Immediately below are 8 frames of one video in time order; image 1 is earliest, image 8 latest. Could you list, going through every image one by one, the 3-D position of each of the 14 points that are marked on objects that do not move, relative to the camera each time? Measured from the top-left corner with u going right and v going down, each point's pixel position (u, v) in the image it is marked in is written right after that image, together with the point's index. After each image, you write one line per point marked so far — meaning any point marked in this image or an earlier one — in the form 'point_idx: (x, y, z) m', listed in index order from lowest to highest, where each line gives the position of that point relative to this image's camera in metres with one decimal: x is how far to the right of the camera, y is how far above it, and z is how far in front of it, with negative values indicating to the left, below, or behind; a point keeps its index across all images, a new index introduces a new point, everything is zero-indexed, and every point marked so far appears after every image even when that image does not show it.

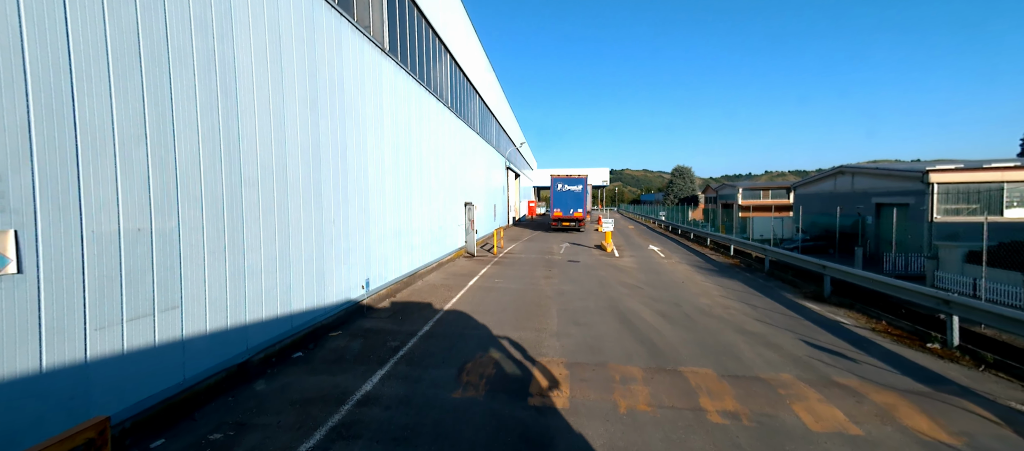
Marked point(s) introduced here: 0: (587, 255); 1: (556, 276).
0: (+3.2, -1.3, +15.6) m
1: (+1.4, -1.6, +11.2) m
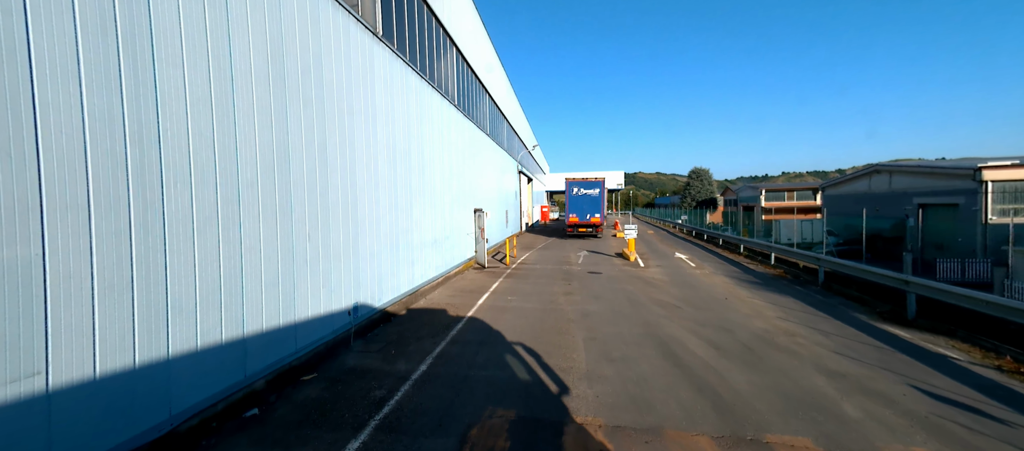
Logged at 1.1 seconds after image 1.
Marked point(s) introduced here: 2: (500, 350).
0: (+3.7, -1.6, +14.1) m
1: (+1.8, -1.8, +9.8) m
2: (-0.2, -2.0, +6.0) m
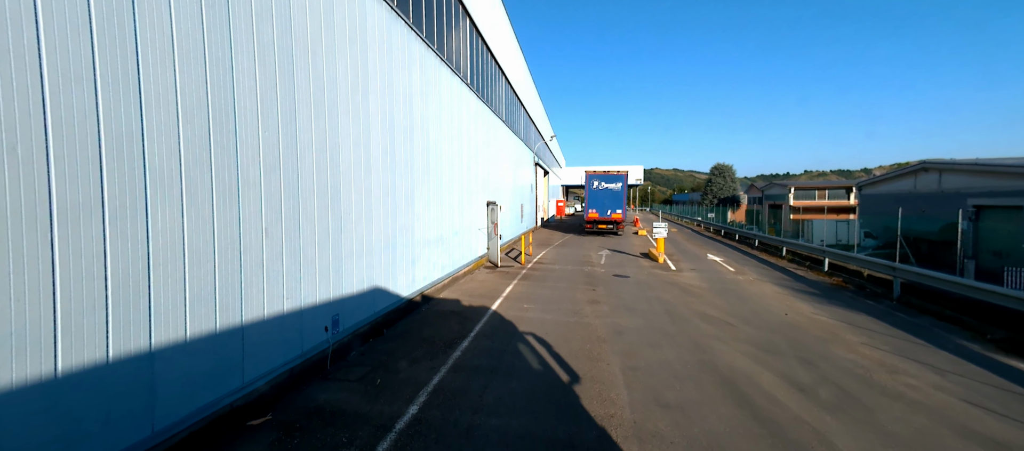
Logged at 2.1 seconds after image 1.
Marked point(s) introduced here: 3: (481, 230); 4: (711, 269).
0: (+4.2, -1.5, +12.6) m
1: (+2.1, -1.7, +8.4) m
2: (0.0, -2.0, +4.7) m
3: (-1.1, -0.2, +13.8) m
4: (+6.7, -1.5, +12.4) m
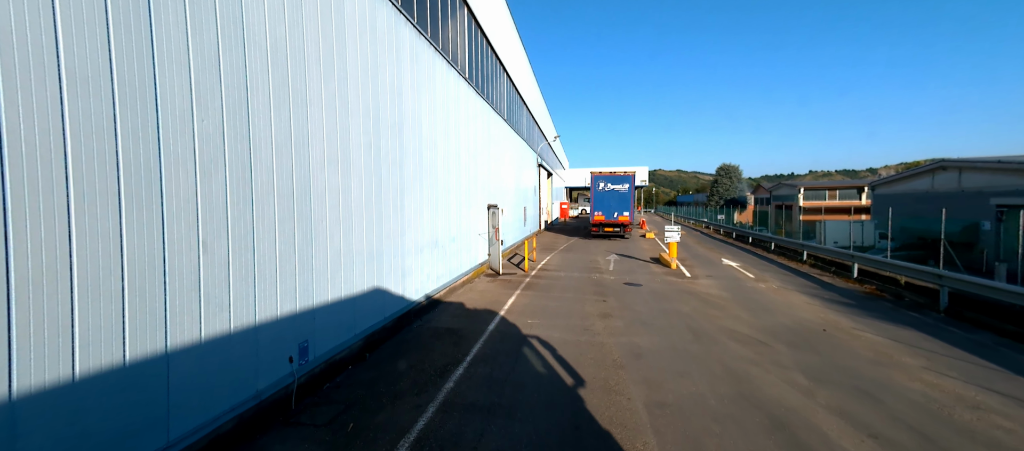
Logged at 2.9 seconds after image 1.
0: (+4.3, -1.6, +11.8) m
1: (+2.2, -1.8, +7.5) m
2: (+0.1, -2.1, +3.8) m
3: (-1.1, -0.4, +13.0) m
4: (+6.8, -1.6, +11.5) m
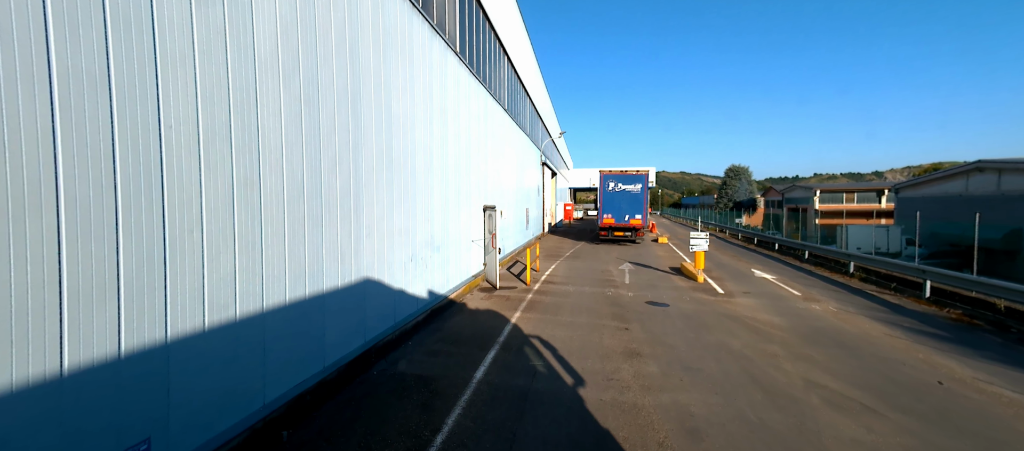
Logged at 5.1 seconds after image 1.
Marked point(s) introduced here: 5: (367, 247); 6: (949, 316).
0: (+4.3, -1.8, +9.9) m
1: (+2.1, -2.0, +5.7) m
2: (0.0, -2.2, +2.0) m
3: (-1.1, -0.5, +11.2) m
4: (+6.8, -1.7, +9.7) m
5: (-2.1, -0.3, +5.5) m
6: (+9.1, -1.9, +7.7) m
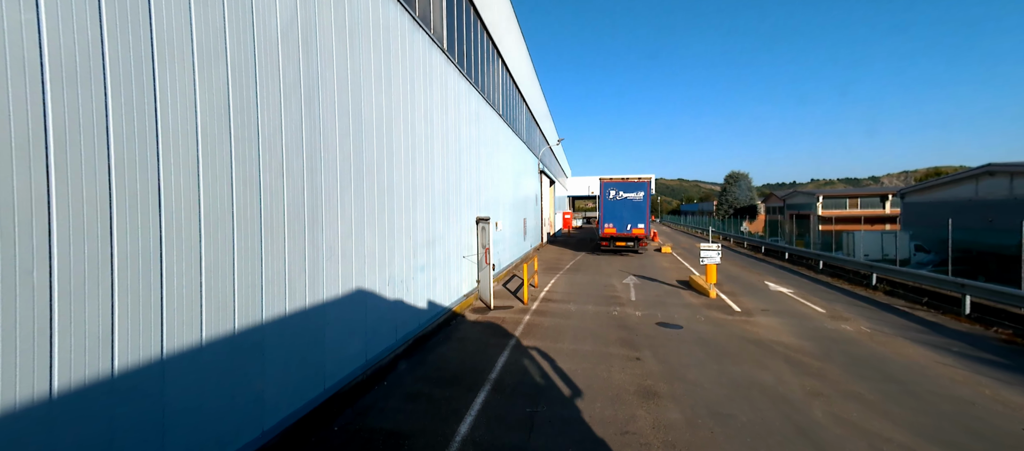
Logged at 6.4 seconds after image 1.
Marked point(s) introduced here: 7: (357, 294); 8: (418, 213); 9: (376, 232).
0: (+4.2, -2.0, +9.0) m
1: (+2.0, -2.2, +4.8) m
2: (-0.1, -2.3, +1.1) m
3: (-1.2, -0.9, +10.3) m
4: (+6.7, -2.0, +8.8) m
5: (-2.2, -0.6, +4.7) m
6: (+9.0, -2.1, +6.8) m
7: (-2.2, -0.9, +5.1) m
8: (-1.9, +0.2, +7.0) m
9: (-2.2, -0.1, +5.7) m
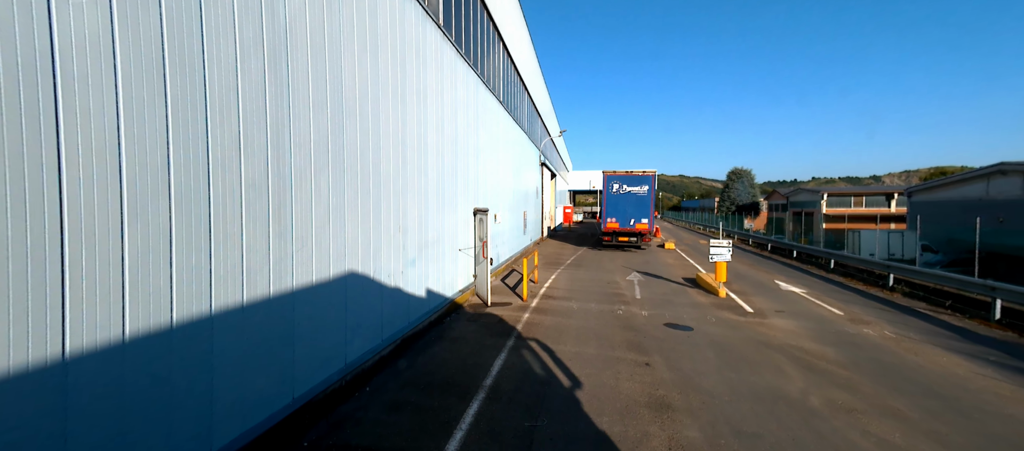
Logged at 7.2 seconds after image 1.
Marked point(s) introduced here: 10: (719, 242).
0: (+4.1, -1.9, +8.5) m
1: (+2.0, -2.1, +4.3) m
2: (-0.1, -2.3, +0.6) m
3: (-1.2, -0.6, +9.8) m
4: (+6.6, -1.9, +8.3) m
5: (-2.2, -0.4, +4.1) m
6: (+8.9, -2.1, +6.3) m
7: (-2.3, -0.8, +4.5) m
8: (-1.9, +0.4, +6.4) m
9: (-2.2, +0.1, +5.2) m
10: (+5.7, -0.4, +10.2) m
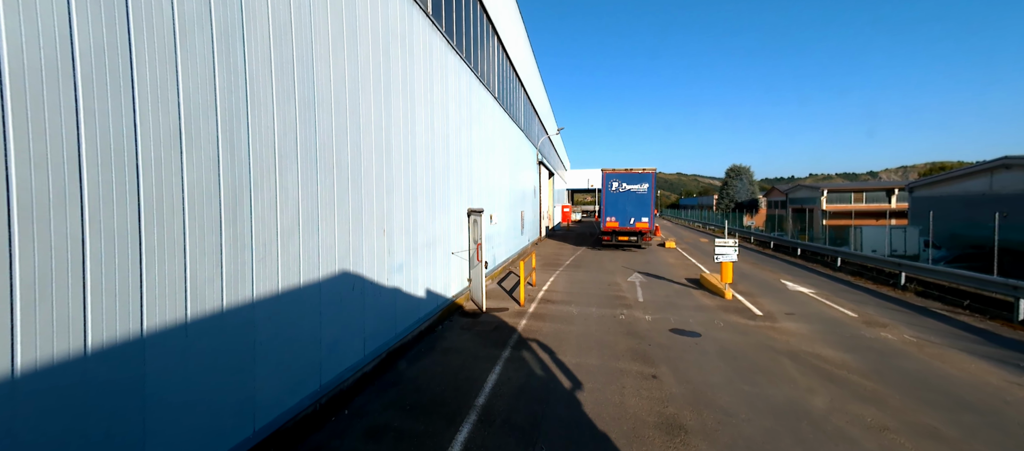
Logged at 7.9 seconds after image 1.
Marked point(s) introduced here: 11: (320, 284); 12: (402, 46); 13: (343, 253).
0: (+4.1, -1.9, +8.1) m
1: (+2.0, -2.1, +3.9) m
2: (-0.2, -2.3, +0.1) m
3: (-1.3, -0.7, +9.3) m
4: (+6.5, -1.9, +7.9) m
5: (-2.3, -0.5, +3.6) m
6: (+8.9, -2.0, +5.9) m
7: (-2.3, -0.8, +4.1) m
8: (-2.0, +0.4, +6.0) m
9: (-2.3, 0.0, +4.7) m
10: (+5.6, -0.4, +9.8) m
11: (-2.3, -0.7, +4.8) m
12: (-1.9, +3.0, +6.2) m
13: (-2.2, -0.4, +4.9) m
